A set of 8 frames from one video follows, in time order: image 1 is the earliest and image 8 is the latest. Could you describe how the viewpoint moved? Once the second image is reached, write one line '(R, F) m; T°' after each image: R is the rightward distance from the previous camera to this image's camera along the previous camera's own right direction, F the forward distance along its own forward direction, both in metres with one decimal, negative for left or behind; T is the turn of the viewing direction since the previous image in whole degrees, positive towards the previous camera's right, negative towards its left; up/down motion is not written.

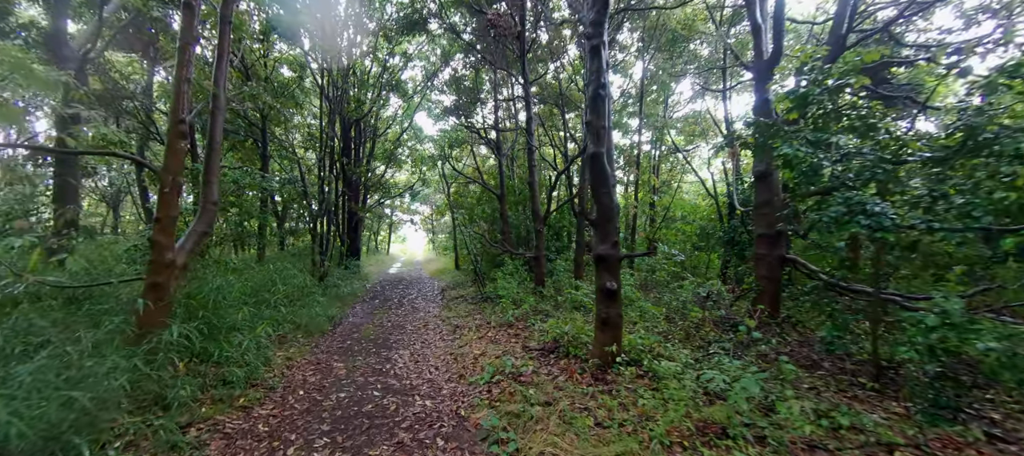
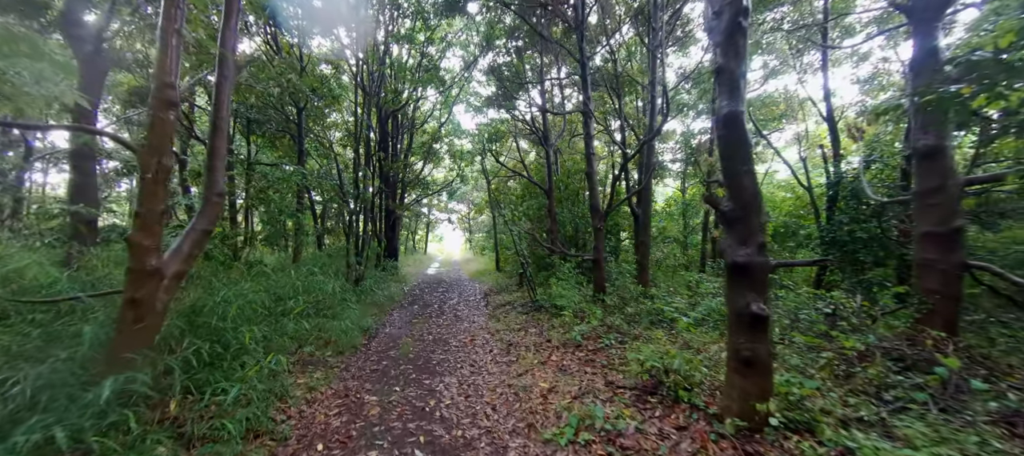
(-0.5, +1.1) m; -5°
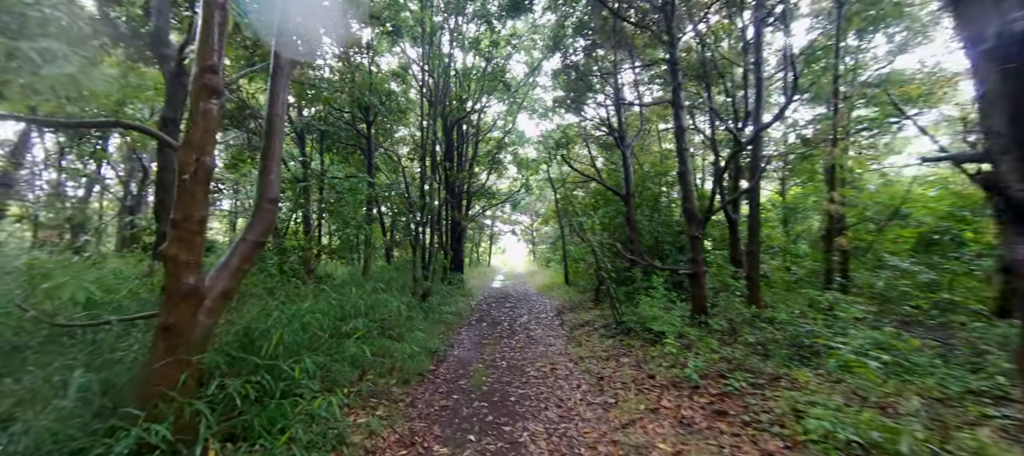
(-0.4, +0.8) m; -10°
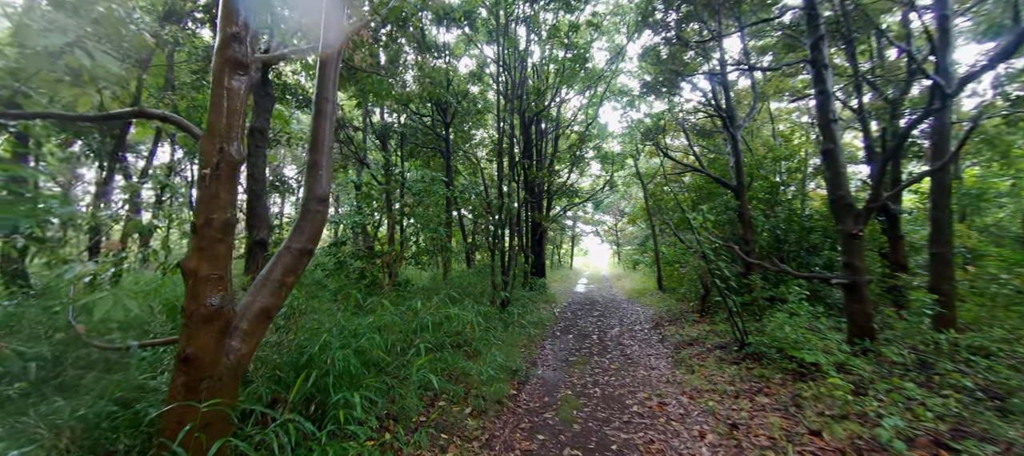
(-0.1, +0.8) m; -13°
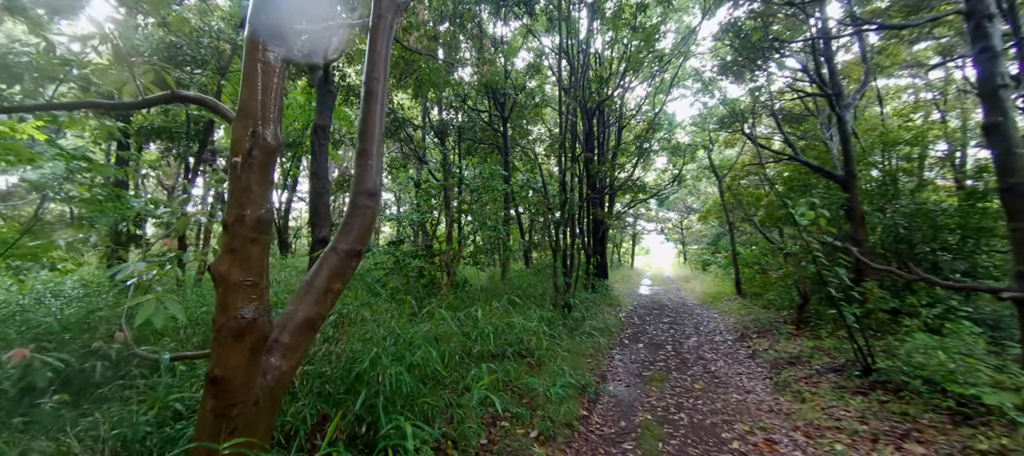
(-0.1, +0.4) m; -9°
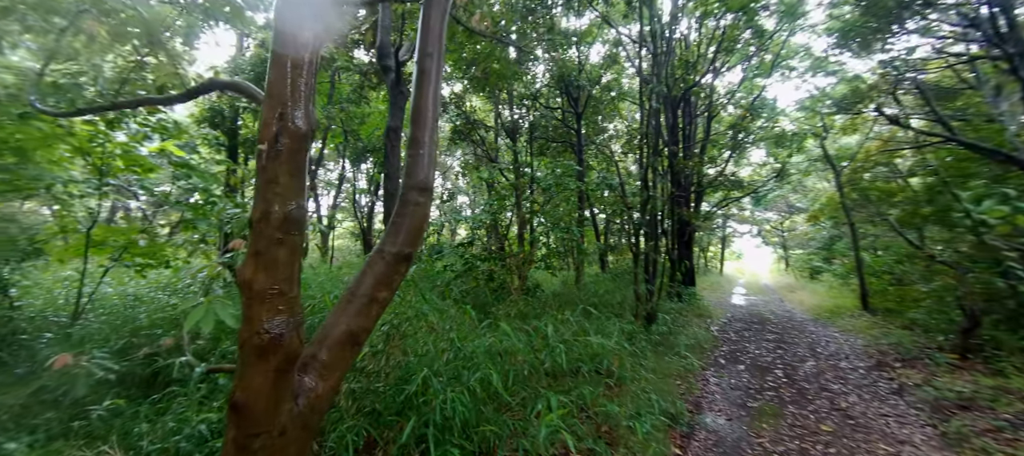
(0.0, +0.4) m; -12°
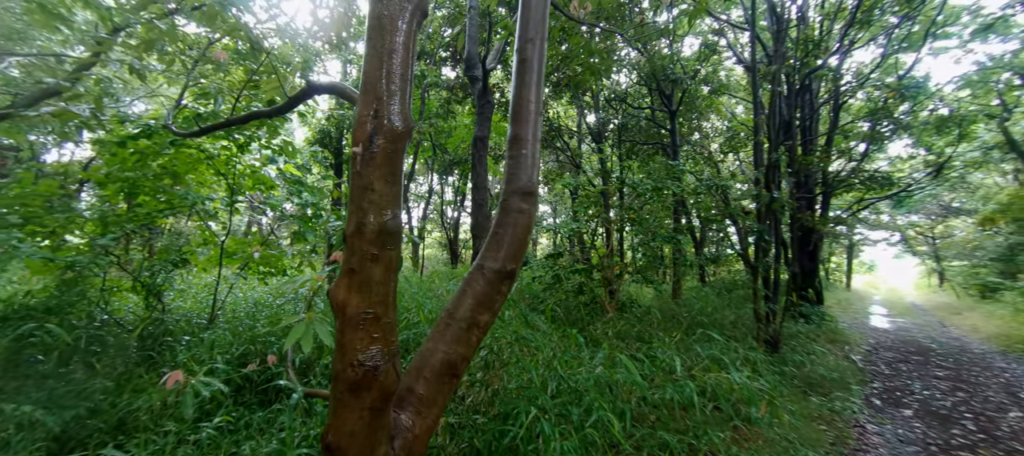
(-0.2, +0.3) m; -12°
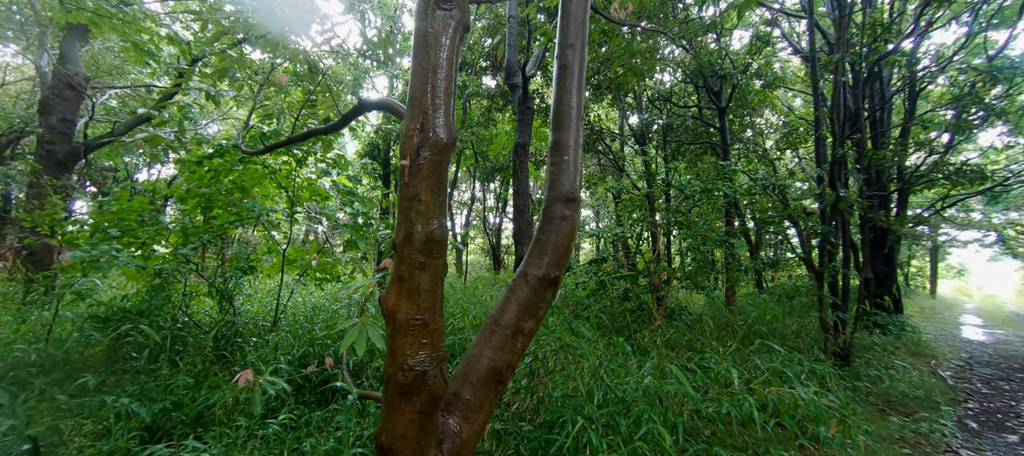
(0.0, 0.0) m; -6°
